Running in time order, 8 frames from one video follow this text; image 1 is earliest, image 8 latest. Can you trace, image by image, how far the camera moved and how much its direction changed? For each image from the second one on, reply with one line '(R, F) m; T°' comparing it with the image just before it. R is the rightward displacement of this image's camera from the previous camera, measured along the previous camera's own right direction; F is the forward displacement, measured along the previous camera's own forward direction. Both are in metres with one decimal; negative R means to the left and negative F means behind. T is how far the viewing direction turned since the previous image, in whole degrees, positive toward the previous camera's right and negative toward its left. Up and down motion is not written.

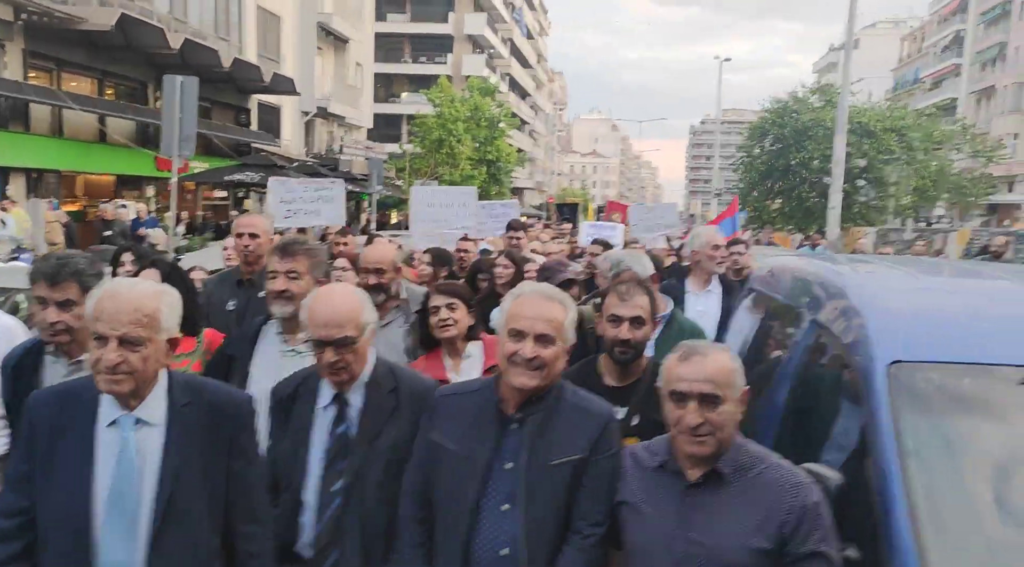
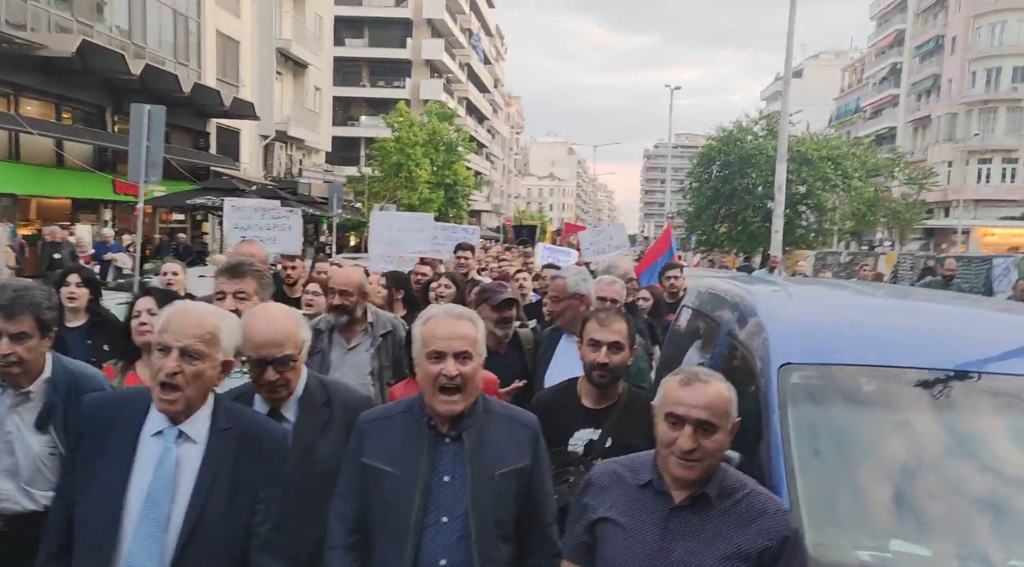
(-0.1, -0.4) m; +3°
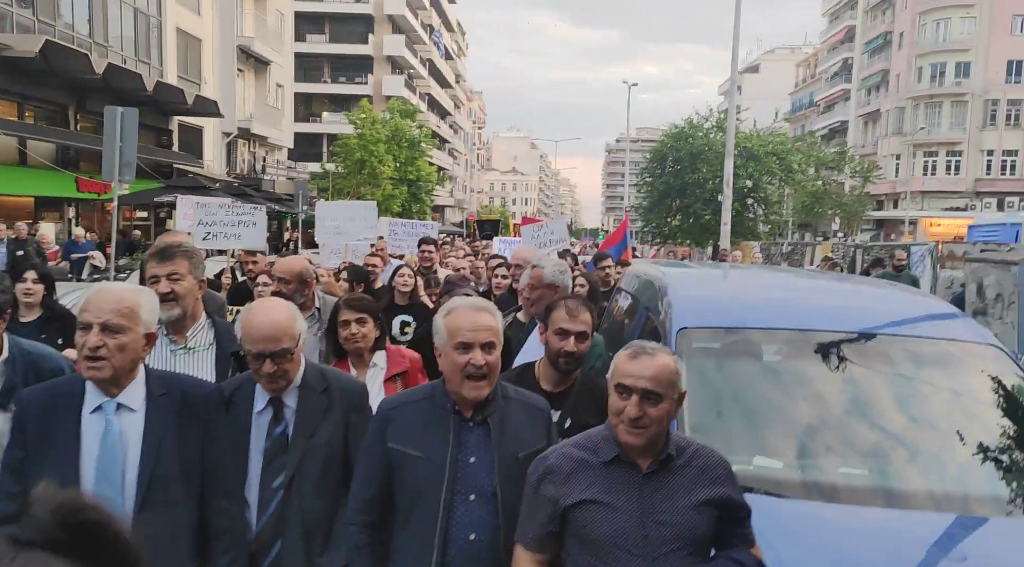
(+0.1, -0.5) m; +2°
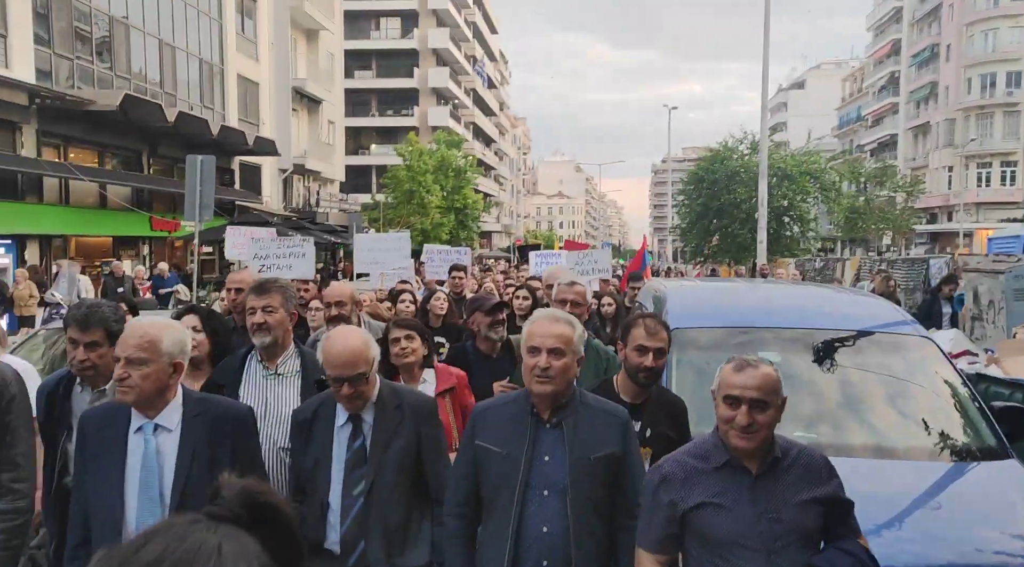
(+0.1, -0.8) m; -3°
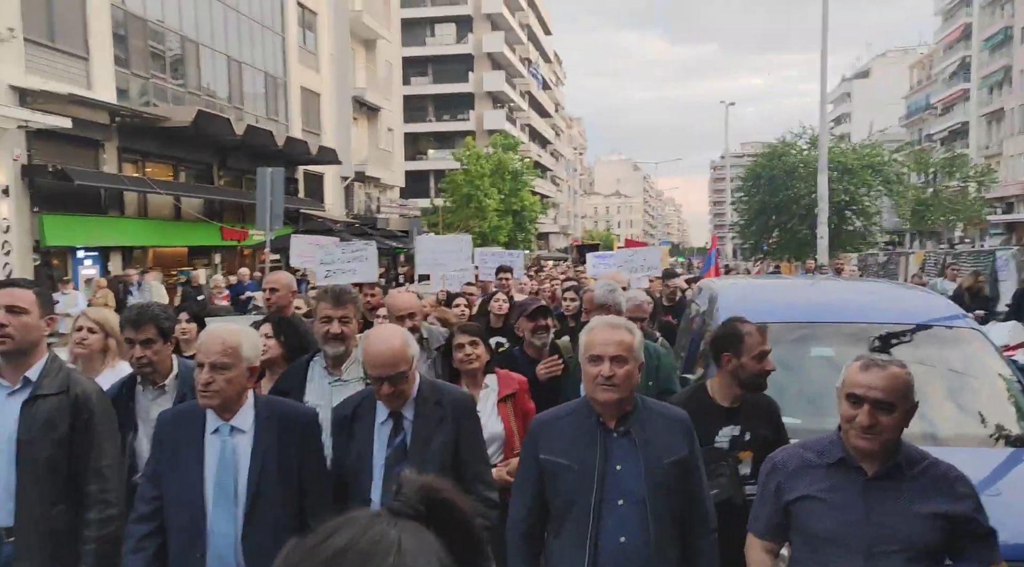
(0.0, -0.2) m; -4°
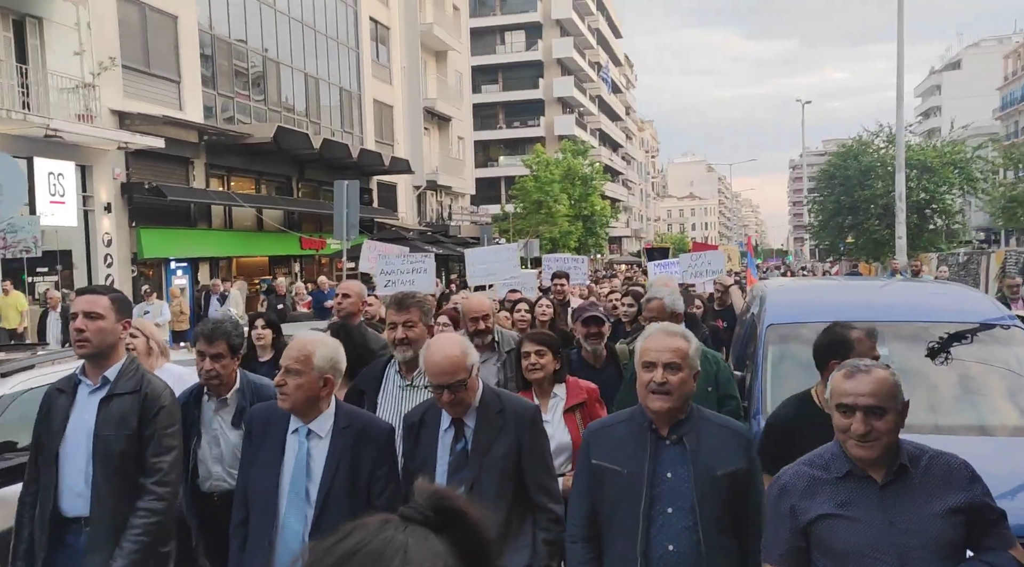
(+0.1, -0.2) m; -5°
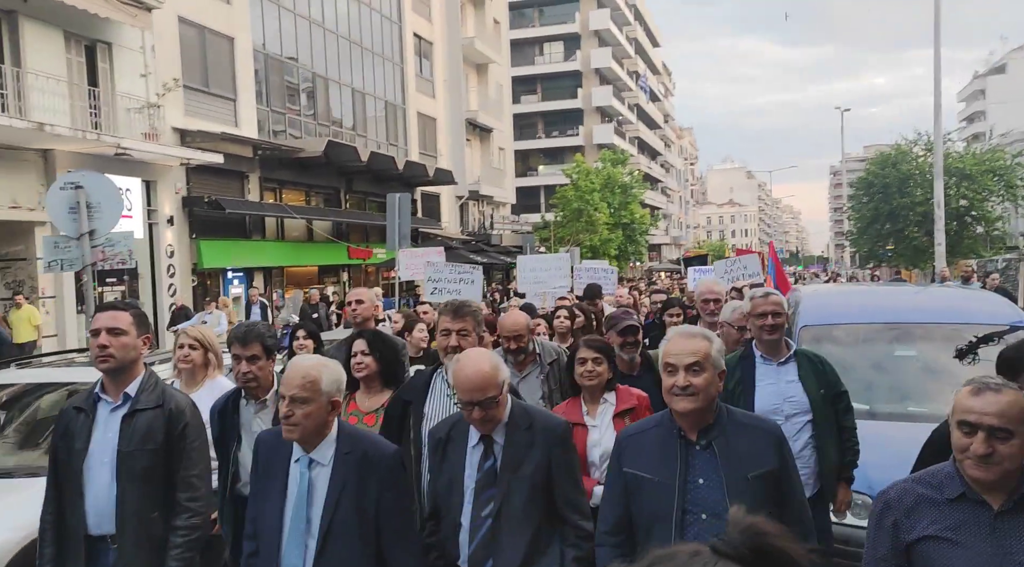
(-0.1, -0.4) m; -3°
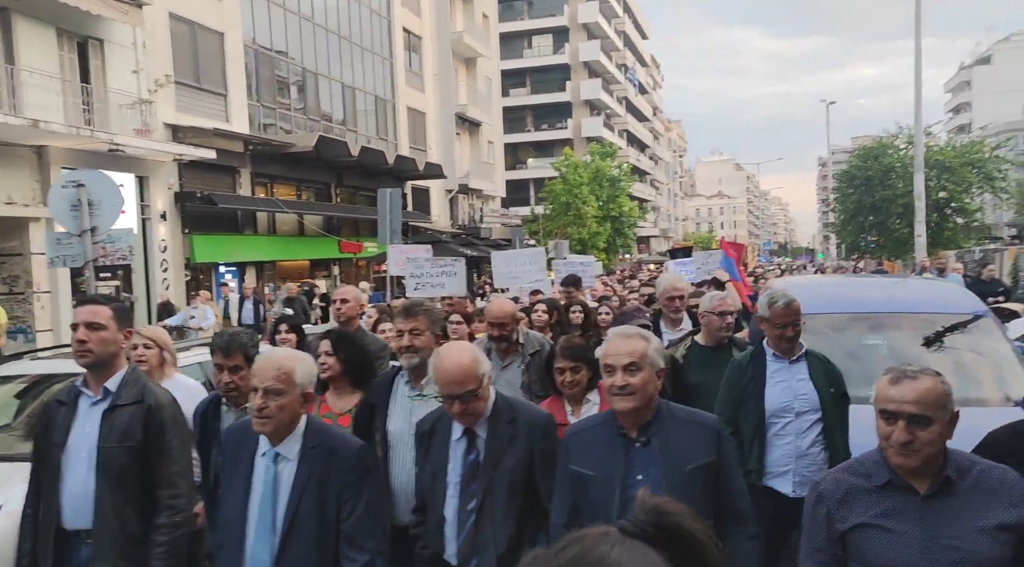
(0.0, -0.2) m; +1°
